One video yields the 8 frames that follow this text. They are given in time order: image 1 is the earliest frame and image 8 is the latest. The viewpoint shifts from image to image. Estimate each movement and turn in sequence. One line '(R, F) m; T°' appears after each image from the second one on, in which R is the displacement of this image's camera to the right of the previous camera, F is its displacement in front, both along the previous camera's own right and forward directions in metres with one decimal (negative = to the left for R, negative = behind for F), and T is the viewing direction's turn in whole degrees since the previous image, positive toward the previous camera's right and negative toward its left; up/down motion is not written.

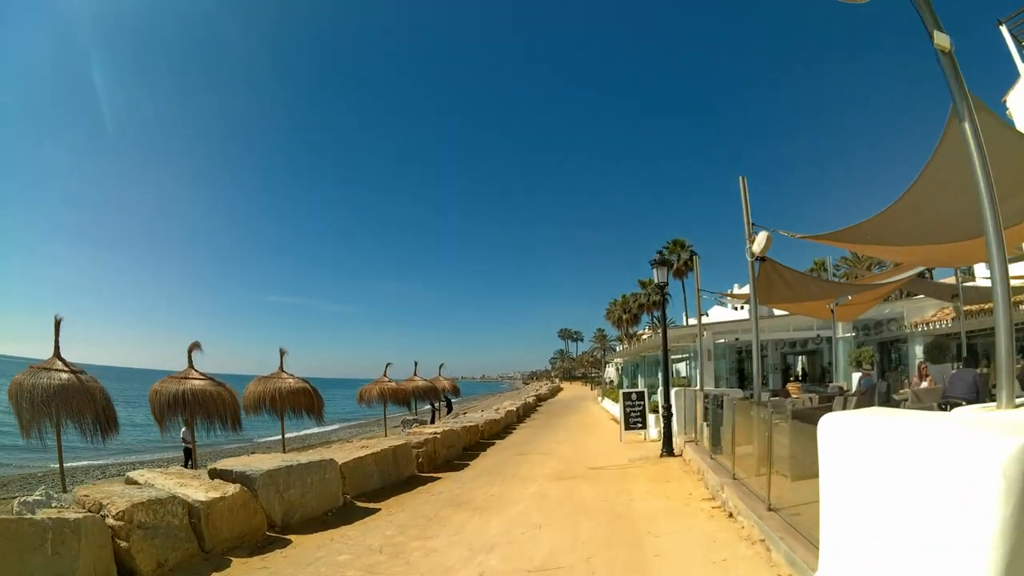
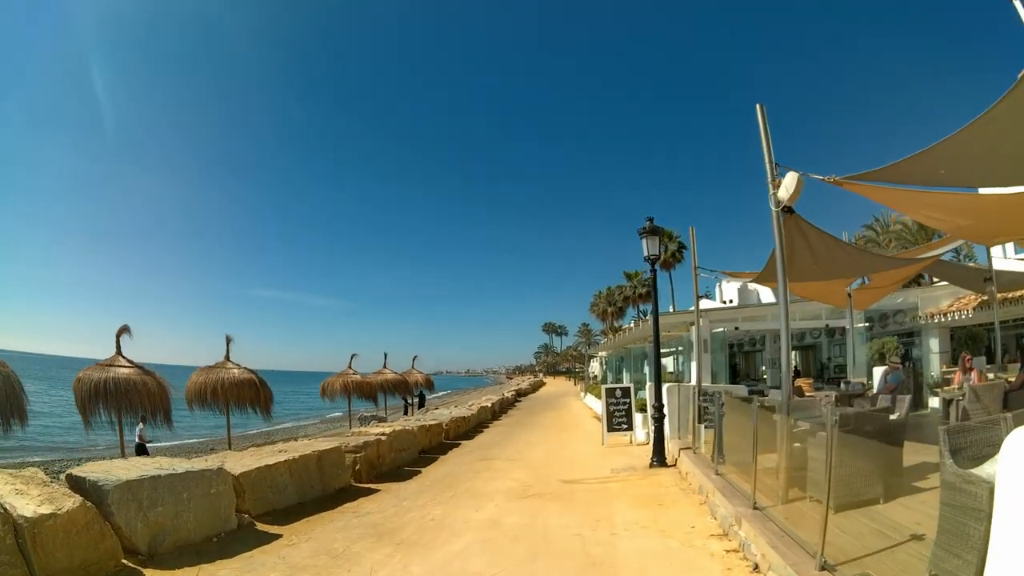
(+0.5, +2.1) m; +1°
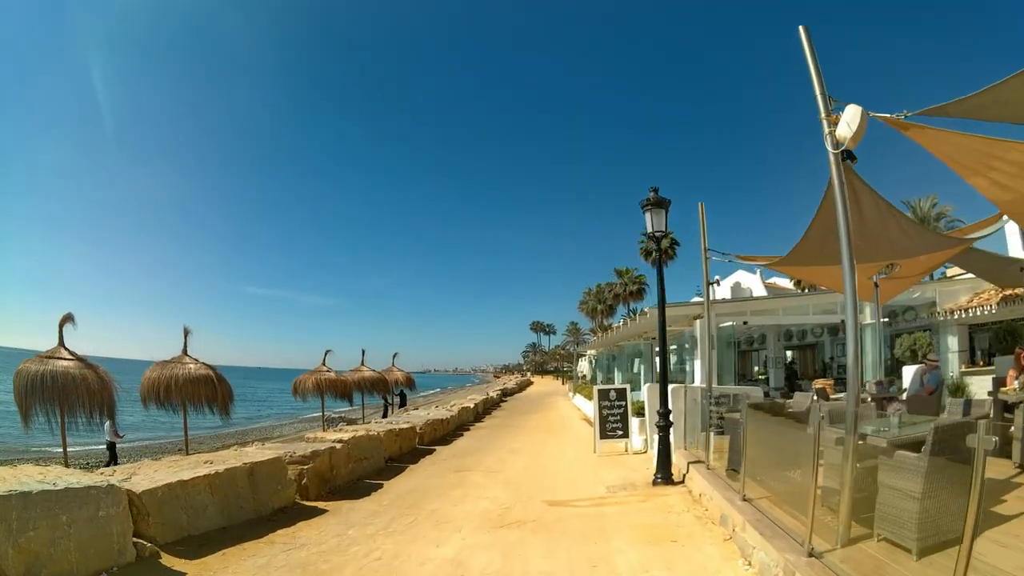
(+0.1, +1.5) m; +1°
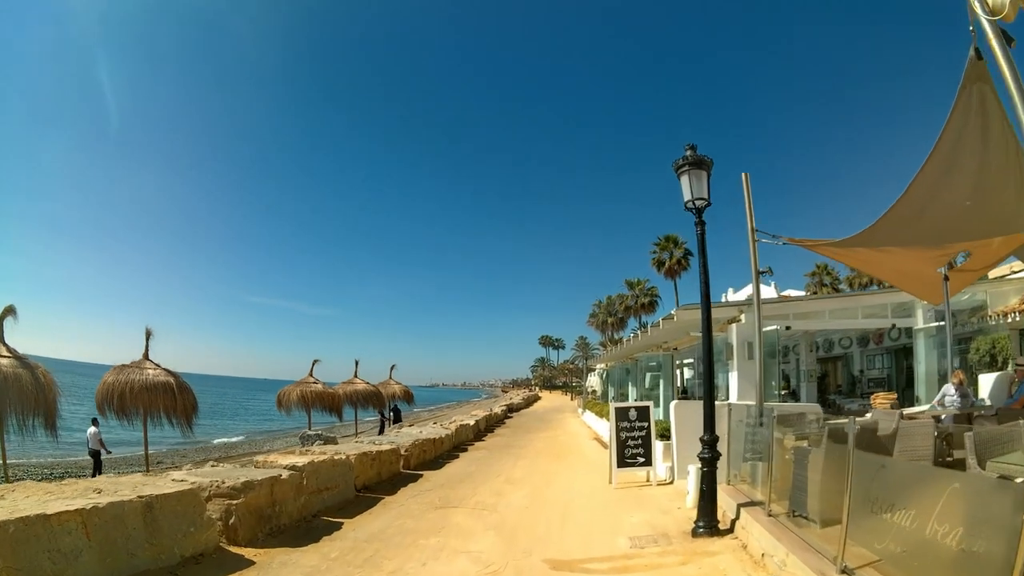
(+0.2, +1.8) m; -1°
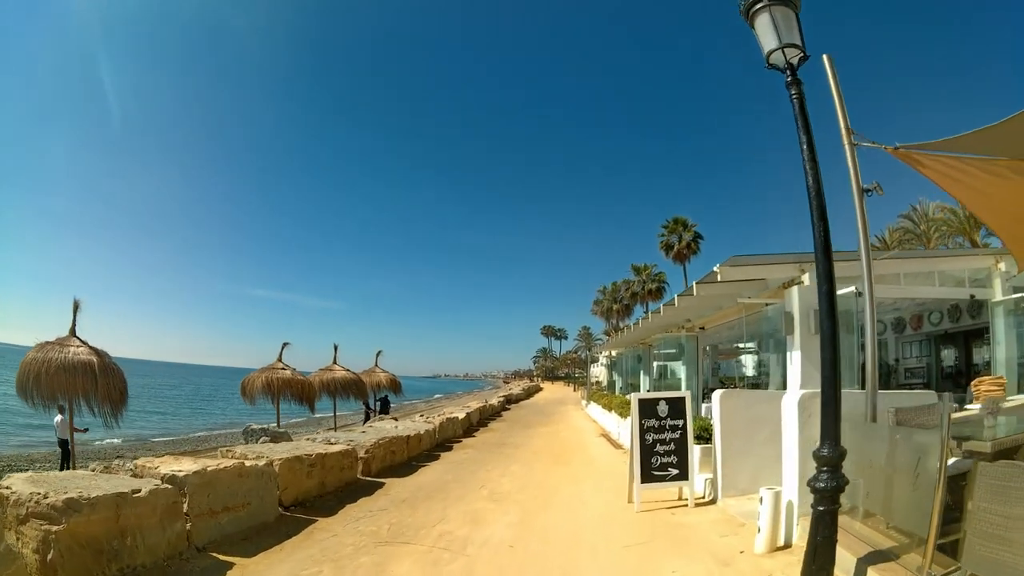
(+0.2, +2.4) m; 0°
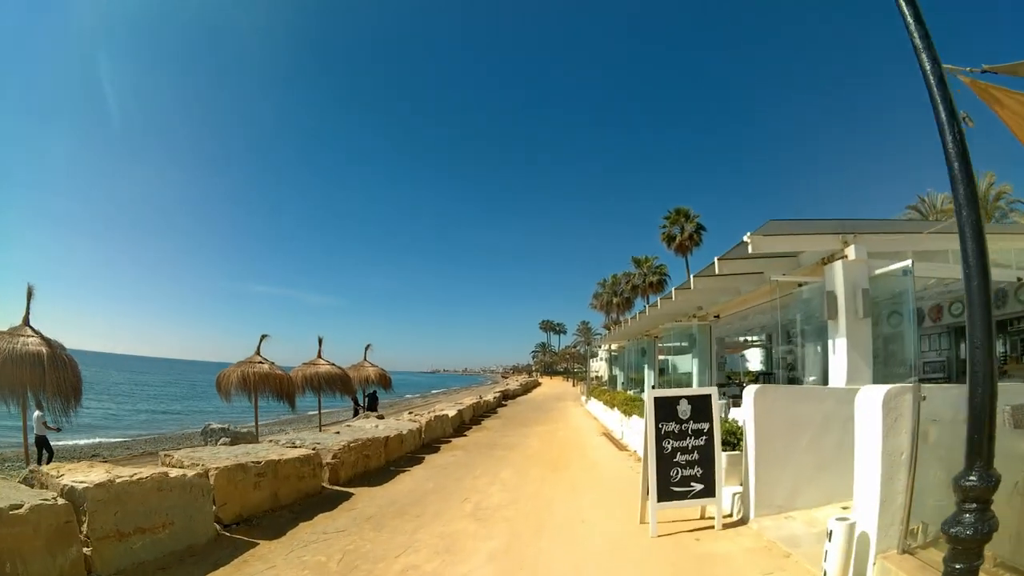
(+0.1, +1.2) m; 0°
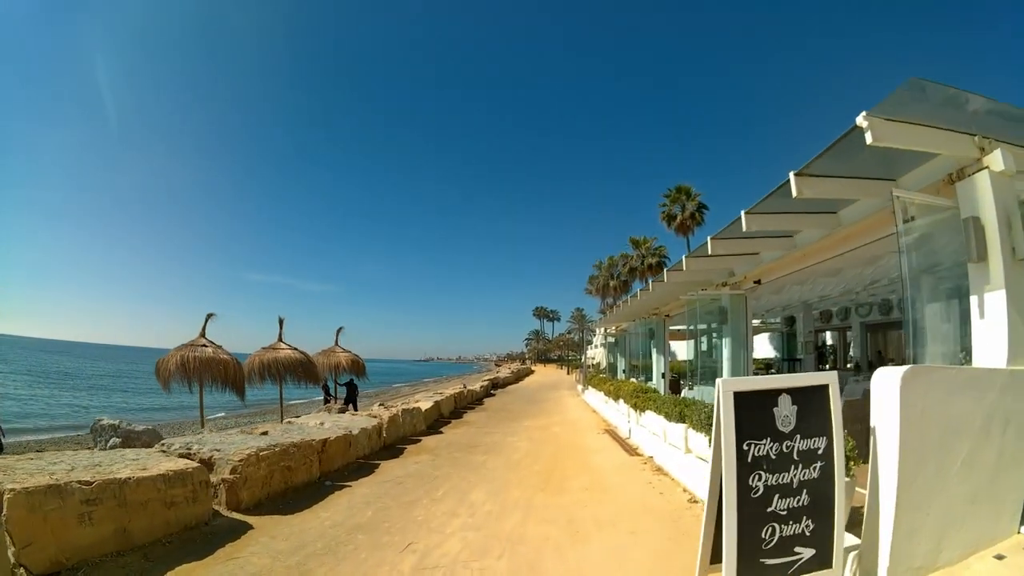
(+0.2, +2.3) m; +1°
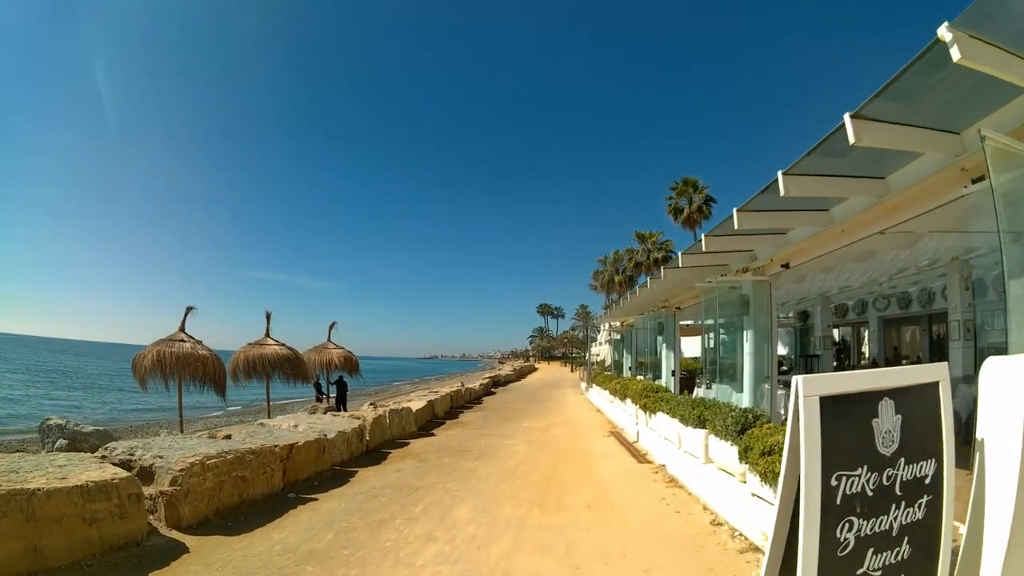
(+0.1, +0.9) m; 0°
